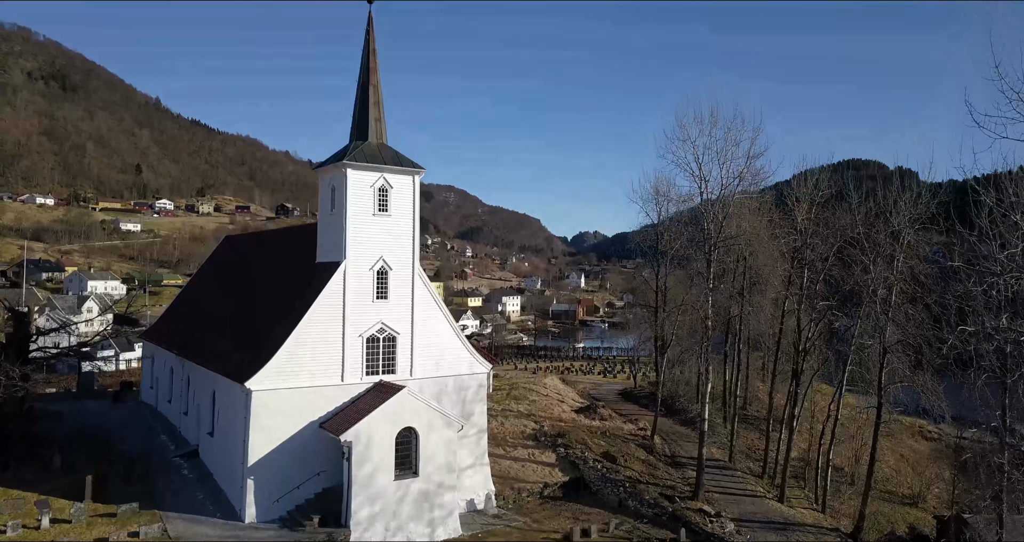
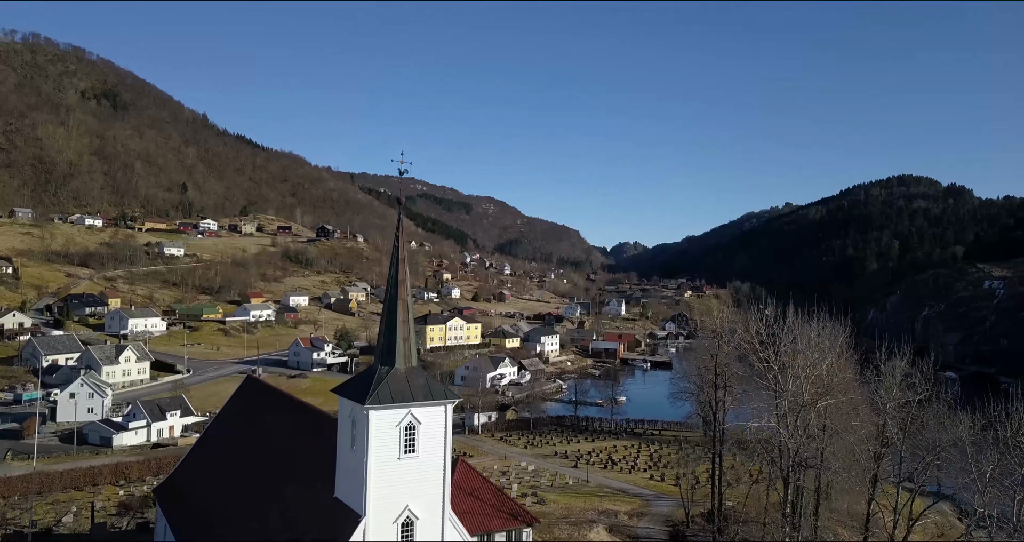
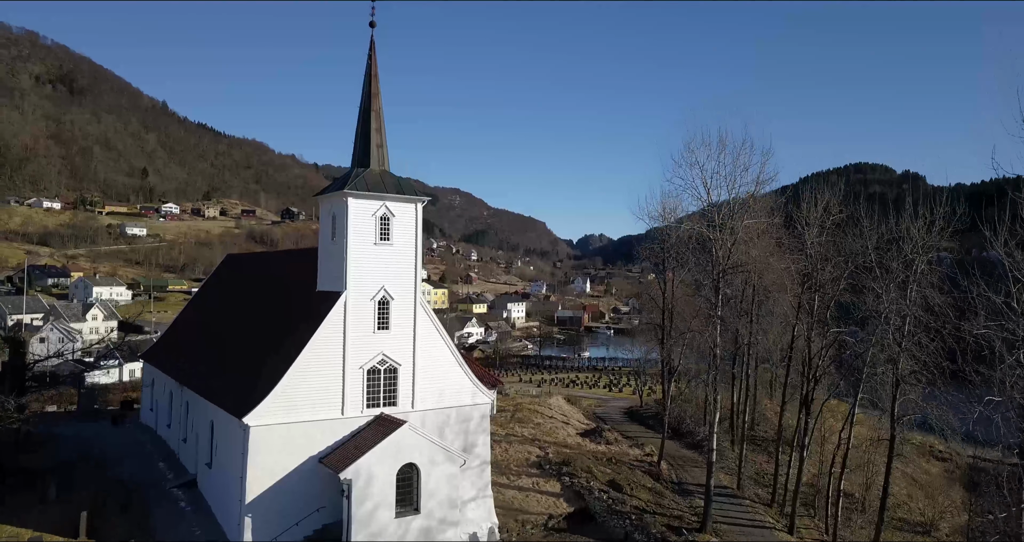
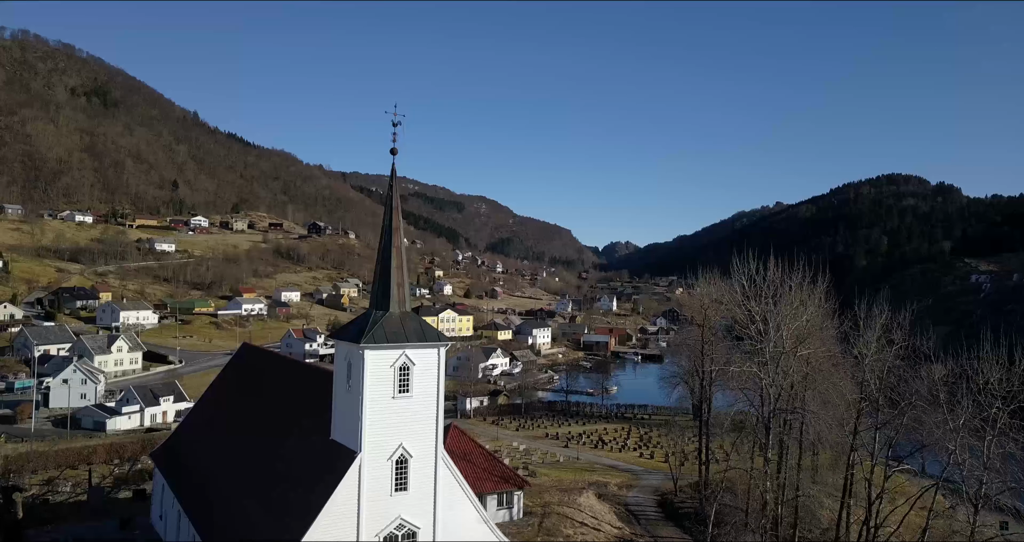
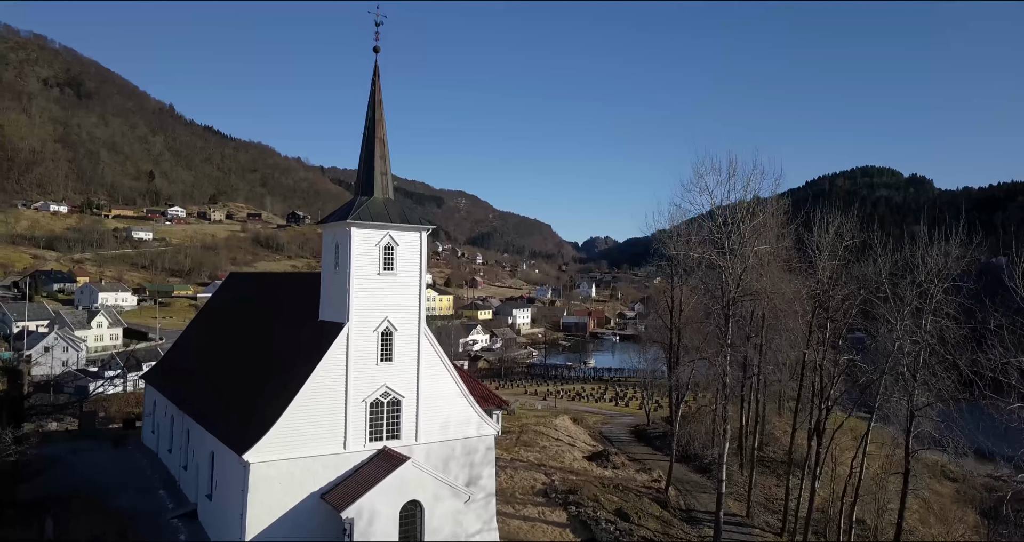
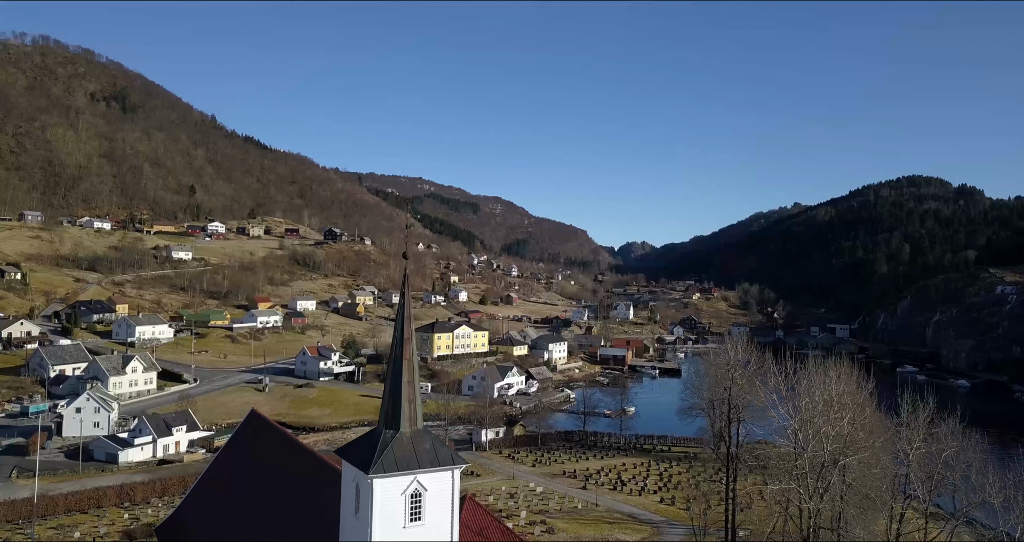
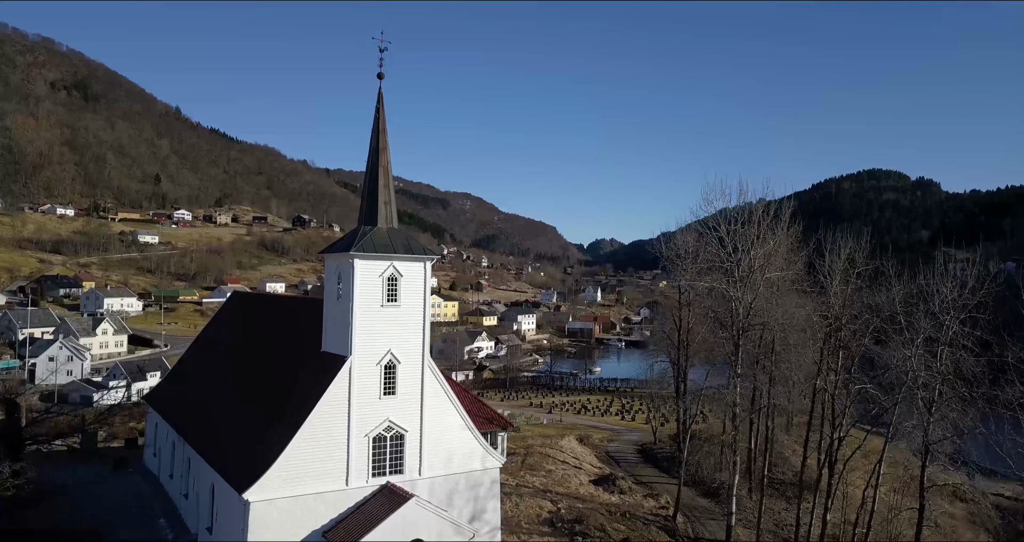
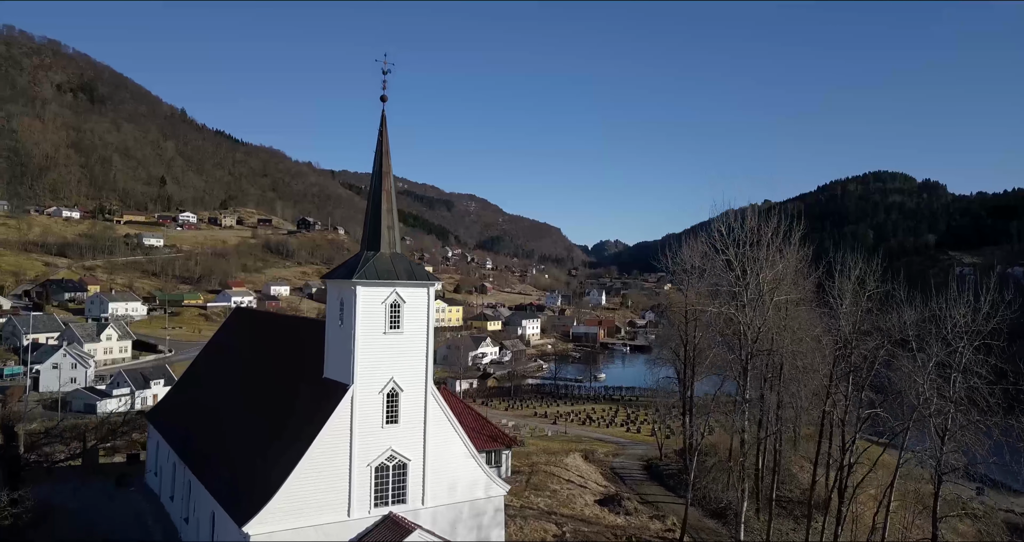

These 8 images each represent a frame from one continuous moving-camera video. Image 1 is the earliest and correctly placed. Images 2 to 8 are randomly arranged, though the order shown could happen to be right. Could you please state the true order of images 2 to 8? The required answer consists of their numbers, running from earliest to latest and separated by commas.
3, 5, 7, 8, 4, 2, 6
